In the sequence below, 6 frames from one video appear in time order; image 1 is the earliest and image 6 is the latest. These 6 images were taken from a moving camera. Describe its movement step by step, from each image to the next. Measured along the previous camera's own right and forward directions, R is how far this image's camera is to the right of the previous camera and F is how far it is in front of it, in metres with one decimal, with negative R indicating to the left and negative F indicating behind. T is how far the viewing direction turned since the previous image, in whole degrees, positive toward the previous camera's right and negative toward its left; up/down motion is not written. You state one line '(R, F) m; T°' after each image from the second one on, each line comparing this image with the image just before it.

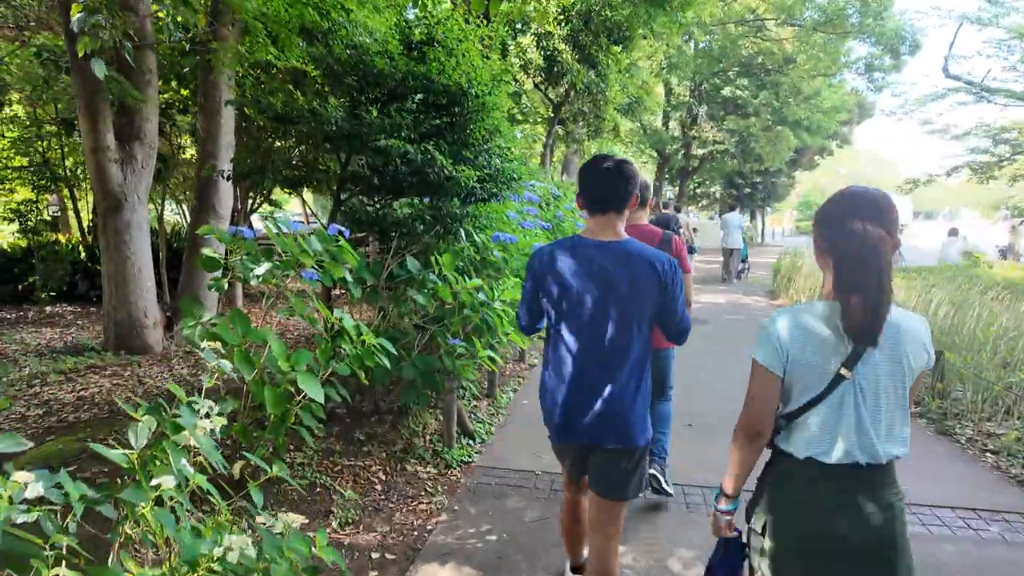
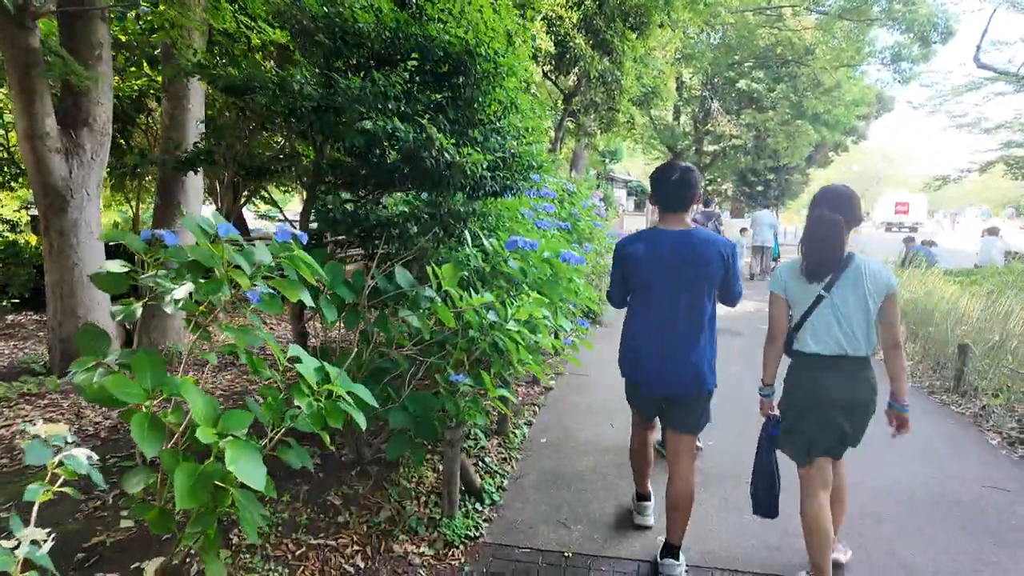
(-0.1, +0.8) m; 0°
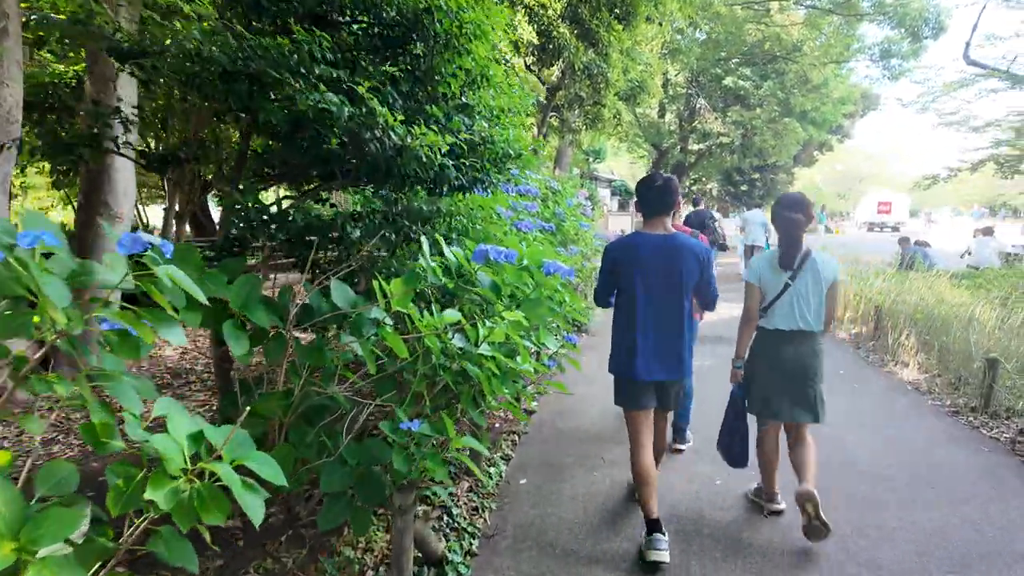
(+0.1, +0.6) m; +2°
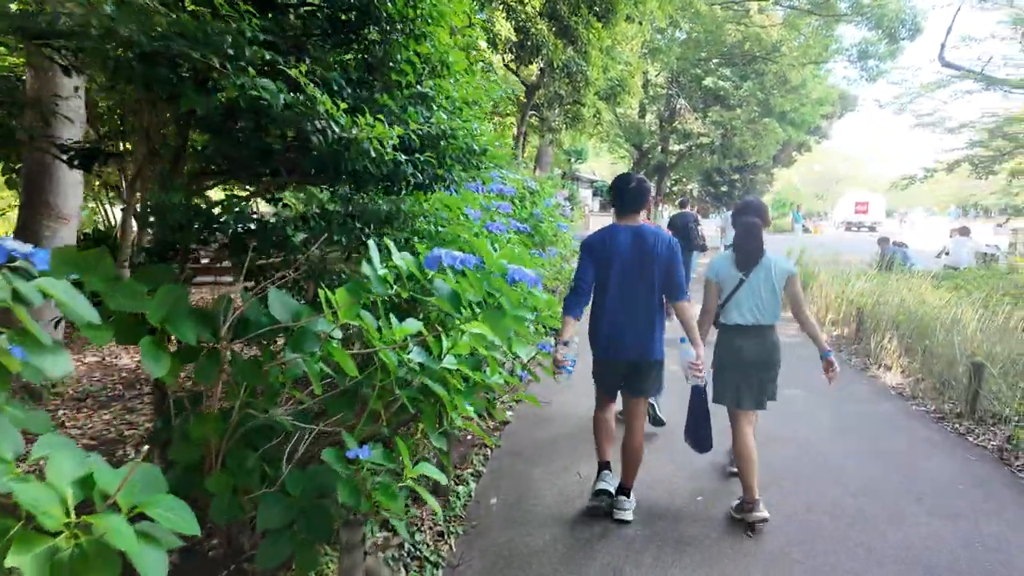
(+0.1, +0.2) m; +2°
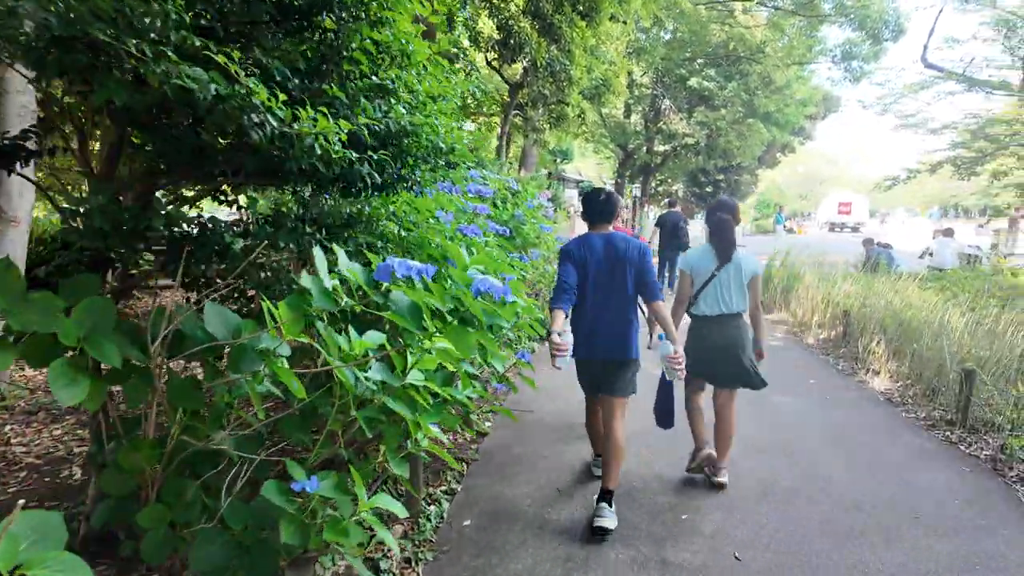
(+0.1, +0.2) m; +1°
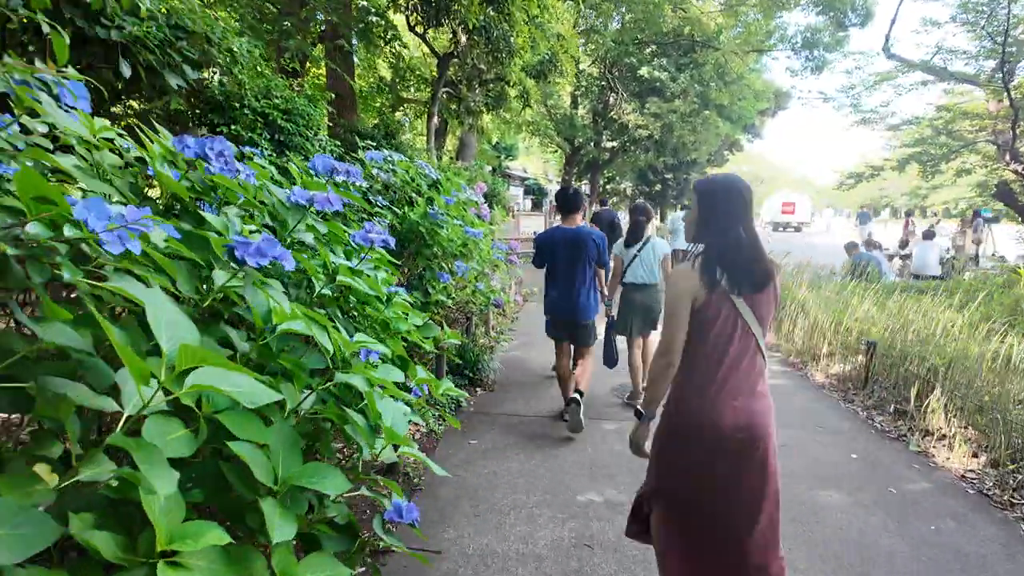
(+0.2, +1.8) m; +5°
